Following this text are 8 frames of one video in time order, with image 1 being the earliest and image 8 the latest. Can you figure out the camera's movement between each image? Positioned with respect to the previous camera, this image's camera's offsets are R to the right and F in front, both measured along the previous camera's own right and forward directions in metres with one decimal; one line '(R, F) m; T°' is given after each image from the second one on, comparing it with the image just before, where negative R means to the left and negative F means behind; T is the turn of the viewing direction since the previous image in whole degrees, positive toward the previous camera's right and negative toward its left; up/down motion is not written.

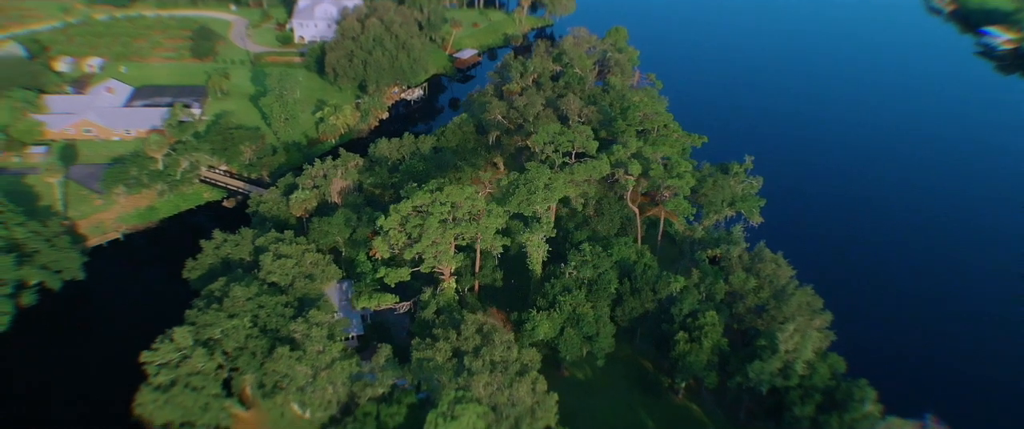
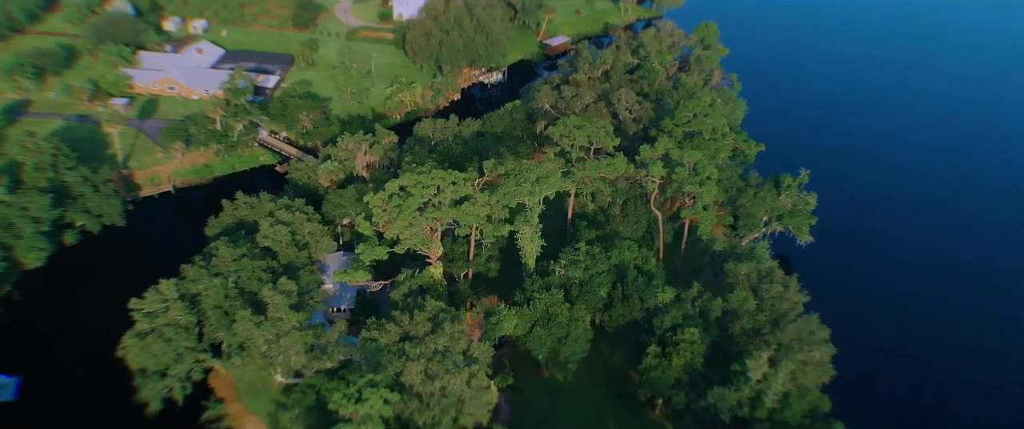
(+9.9, +2.1) m; -10°
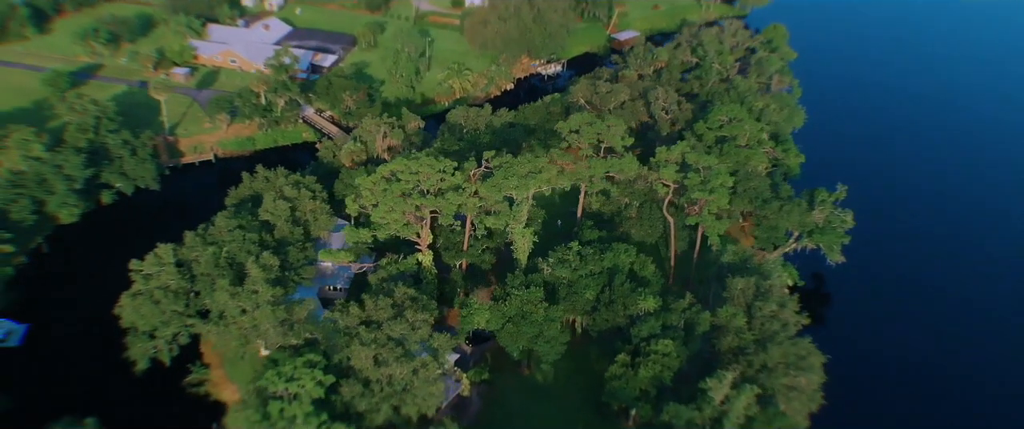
(+7.4, +1.4) m; -8°
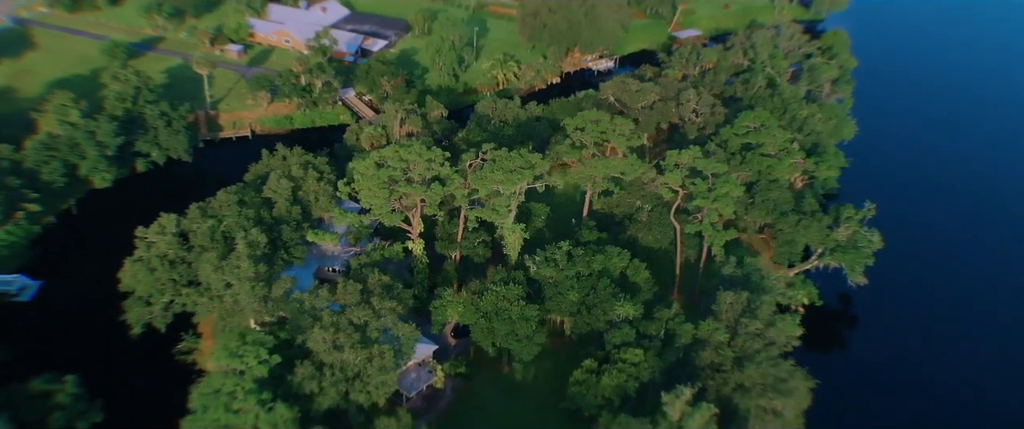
(+6.5, +1.1) m; -7°
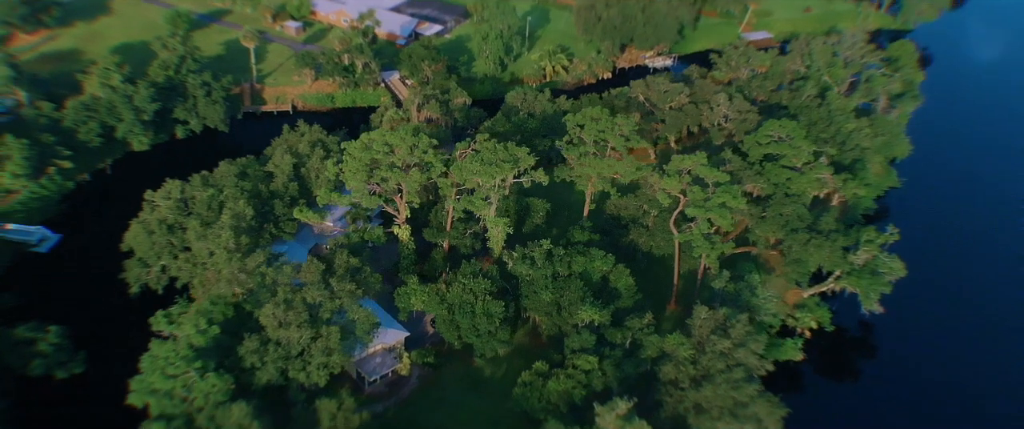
(+7.6, +1.4) m; -7°
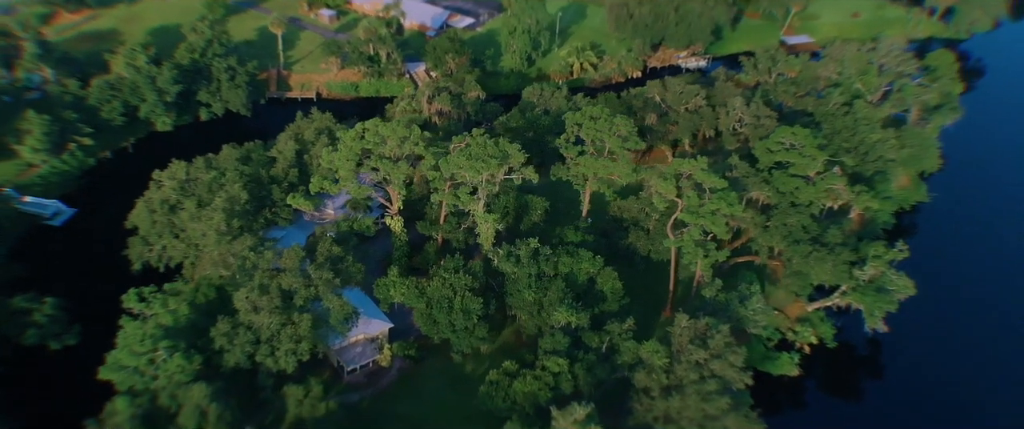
(+4.4, +0.7) m; -4°
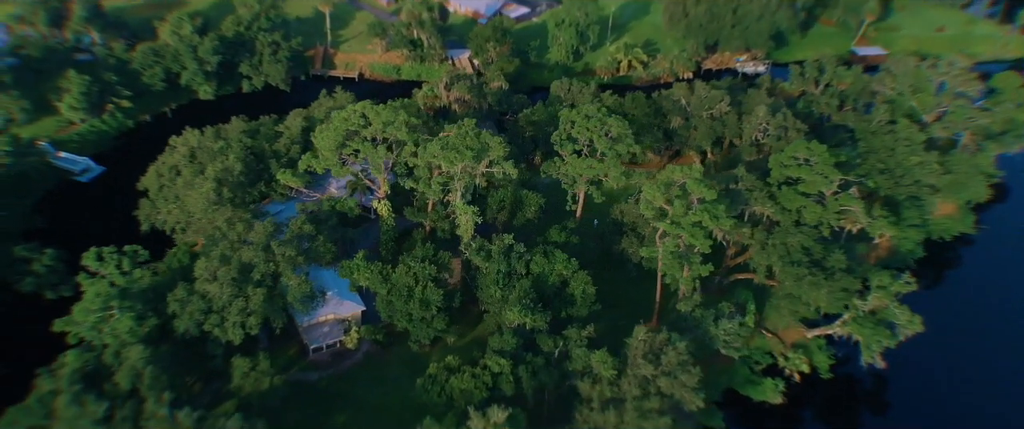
(+7.5, +1.4) m; -7°
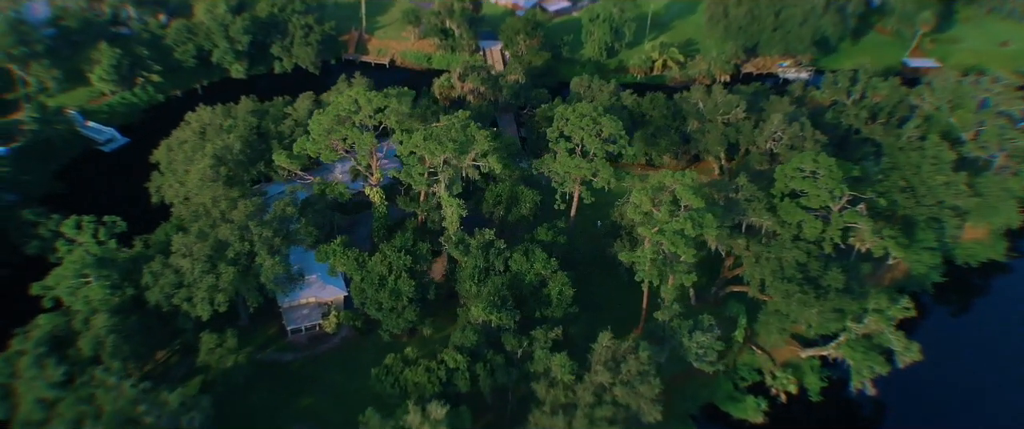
(+5.3, +0.9) m; -5°
